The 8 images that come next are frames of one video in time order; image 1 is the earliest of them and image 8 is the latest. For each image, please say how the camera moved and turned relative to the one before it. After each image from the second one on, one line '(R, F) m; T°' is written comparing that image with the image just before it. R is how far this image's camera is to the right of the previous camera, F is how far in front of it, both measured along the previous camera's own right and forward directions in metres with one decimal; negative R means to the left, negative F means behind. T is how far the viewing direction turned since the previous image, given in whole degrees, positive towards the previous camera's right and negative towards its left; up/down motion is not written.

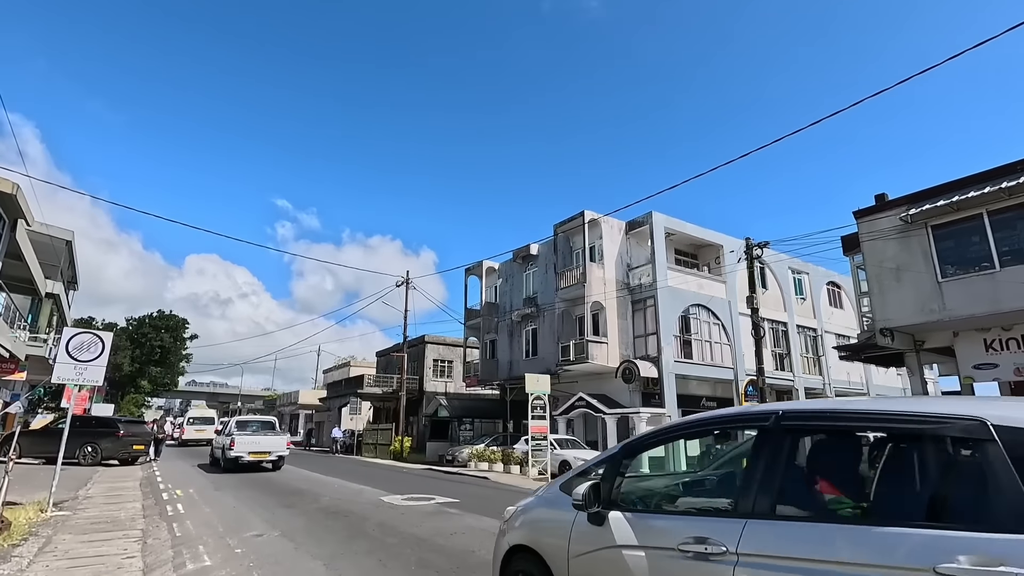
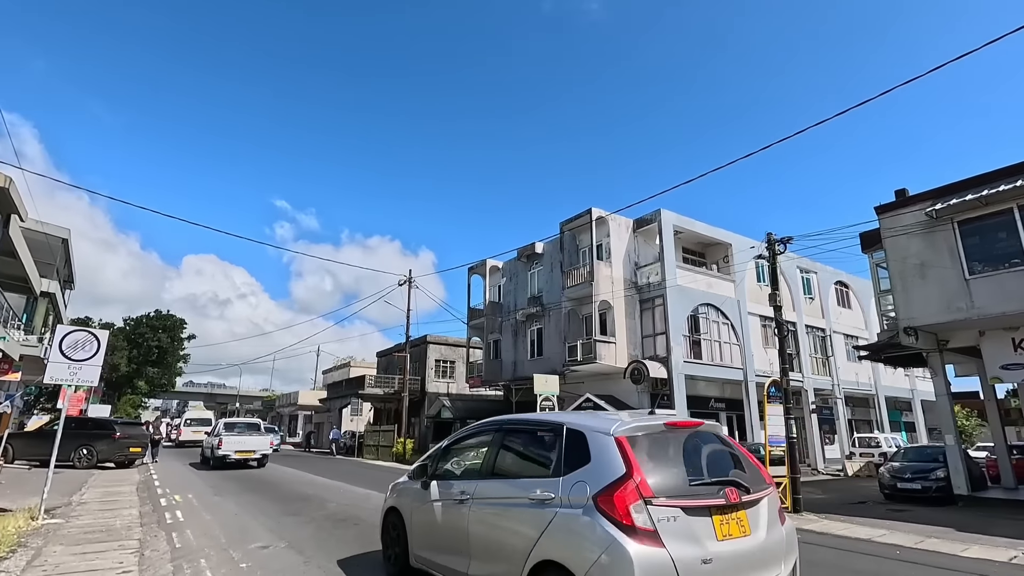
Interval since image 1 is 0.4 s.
(-0.3, +0.5) m; 0°
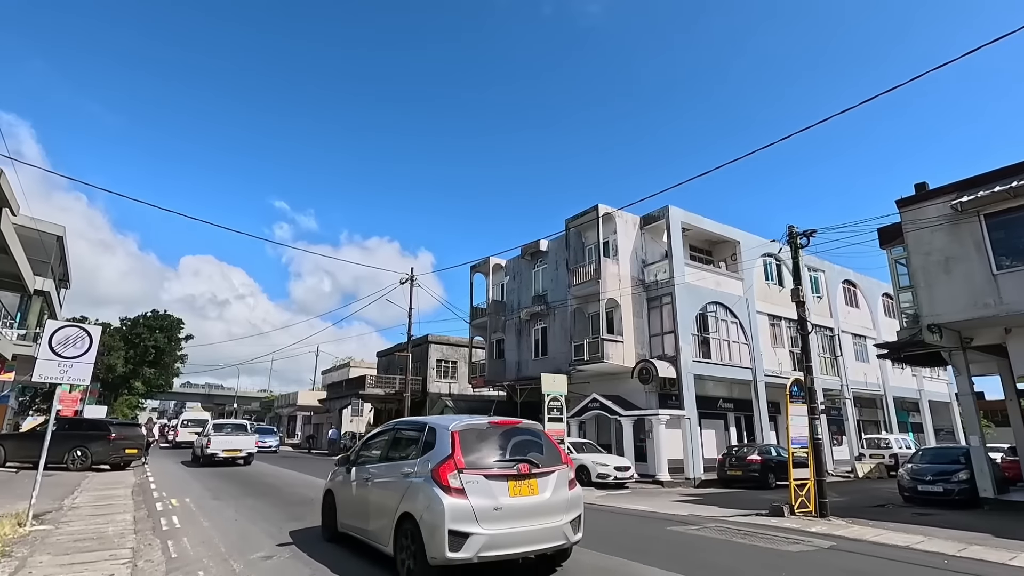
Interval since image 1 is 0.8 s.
(-0.3, +0.5) m; 0°
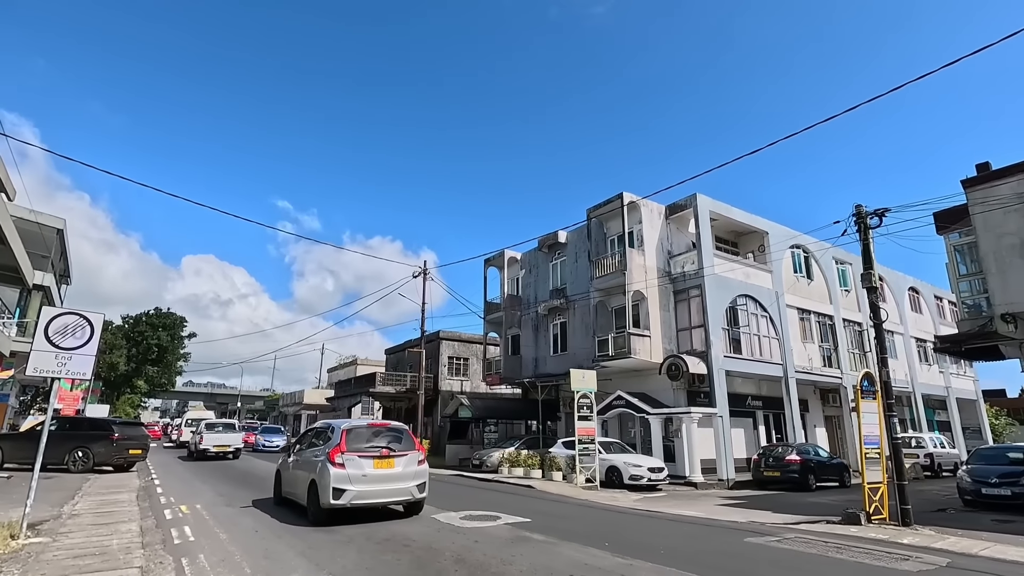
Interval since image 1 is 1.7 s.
(-0.8, +1.1) m; 0°
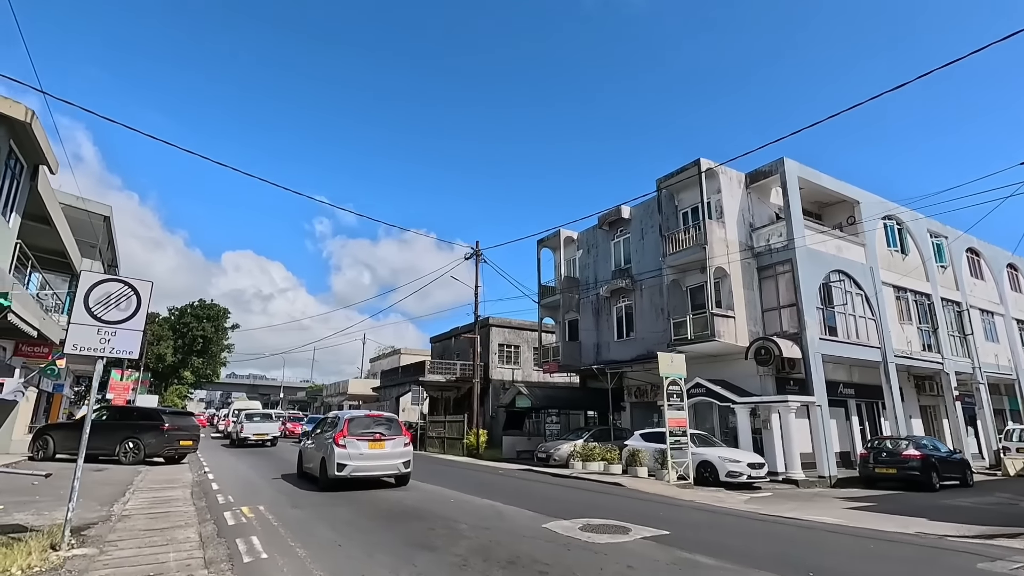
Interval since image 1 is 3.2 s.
(-1.4, +1.8) m; -3°
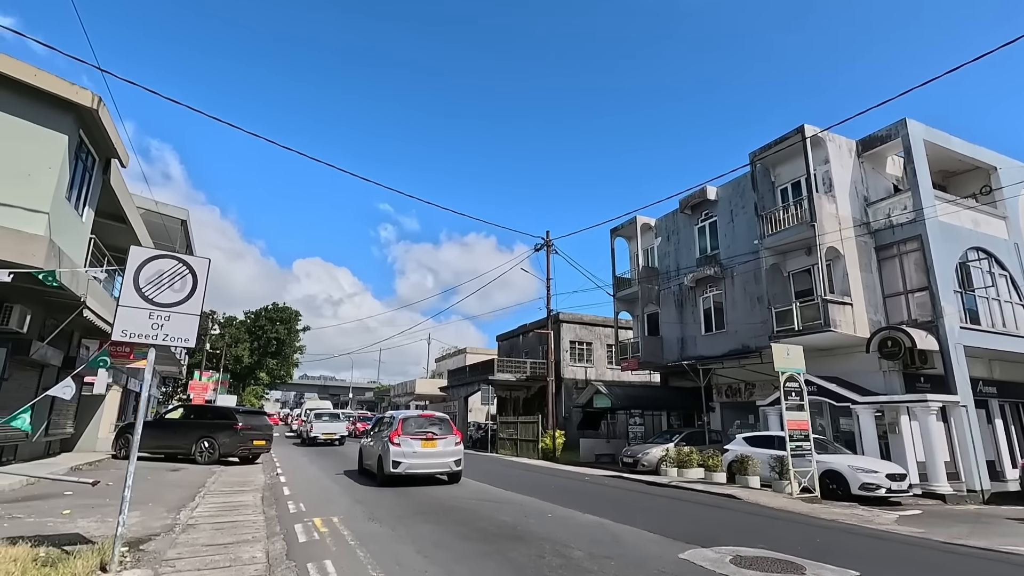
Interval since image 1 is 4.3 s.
(-0.7, +1.5) m; -6°
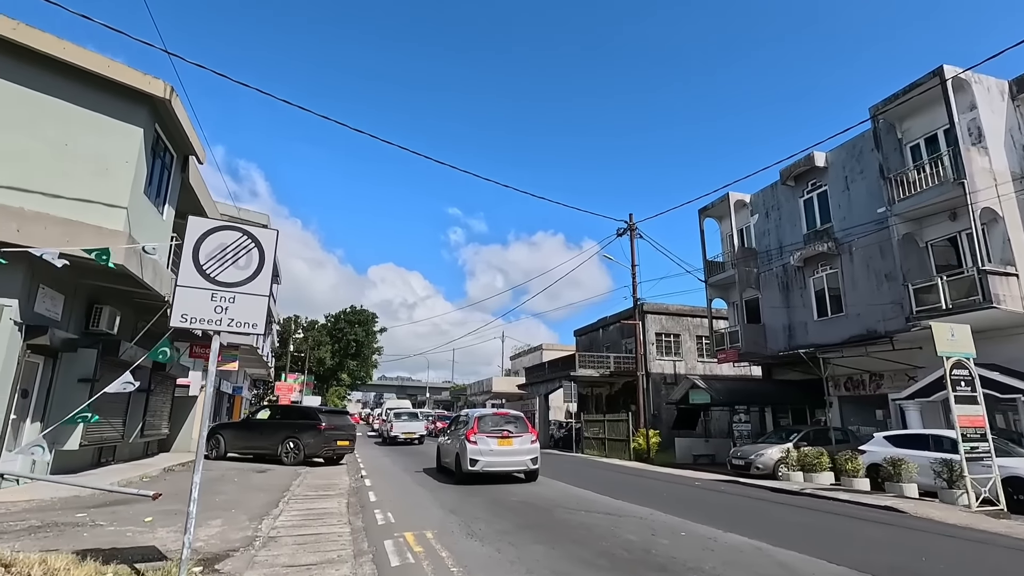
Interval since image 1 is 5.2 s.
(-0.6, +1.3) m; -7°
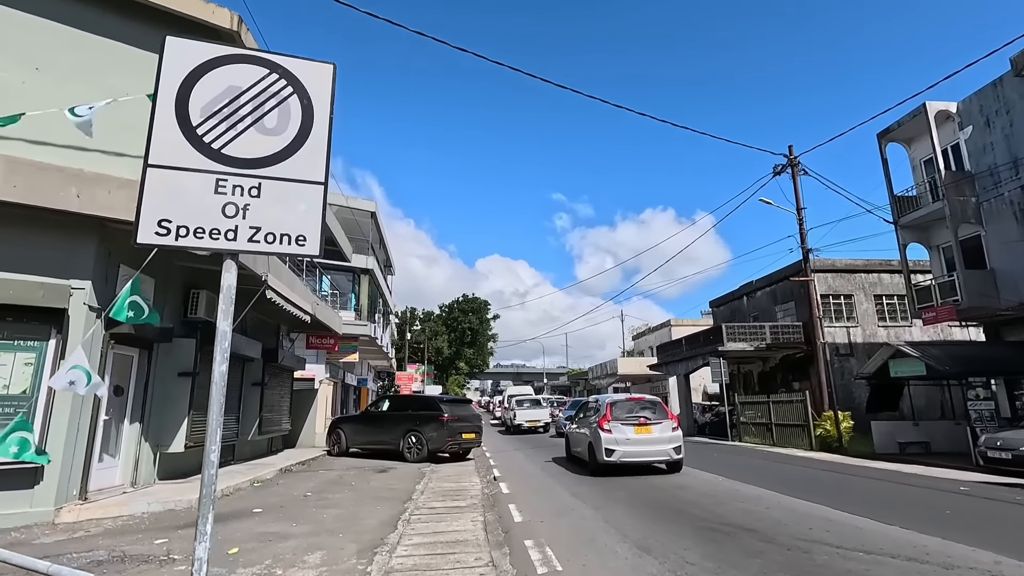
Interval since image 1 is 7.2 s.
(-1.0, +2.8) m; -11°
